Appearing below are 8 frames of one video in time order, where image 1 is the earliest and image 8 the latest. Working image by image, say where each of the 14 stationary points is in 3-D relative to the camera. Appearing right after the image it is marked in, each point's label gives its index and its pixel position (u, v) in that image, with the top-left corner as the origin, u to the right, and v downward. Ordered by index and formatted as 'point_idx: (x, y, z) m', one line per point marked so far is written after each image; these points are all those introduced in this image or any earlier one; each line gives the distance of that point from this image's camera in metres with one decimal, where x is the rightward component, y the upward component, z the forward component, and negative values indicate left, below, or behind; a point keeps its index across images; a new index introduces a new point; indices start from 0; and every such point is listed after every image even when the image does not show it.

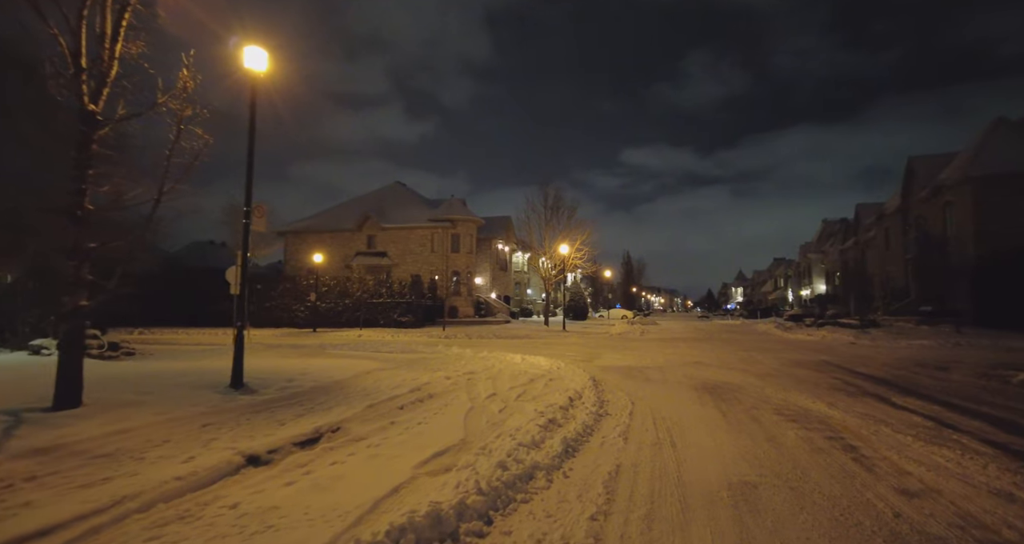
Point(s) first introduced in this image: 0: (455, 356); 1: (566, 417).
0: (-2.0, -3.0, +17.5) m
1: (+0.8, -2.2, +7.3) m
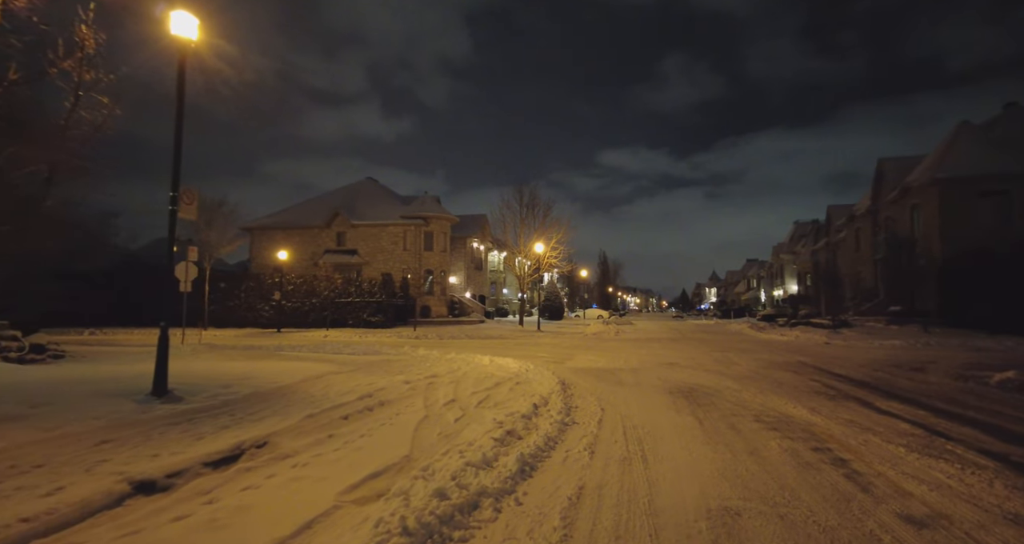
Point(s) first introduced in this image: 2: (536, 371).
0: (-3.0, -2.9, +16.6) m
1: (+0.2, -2.1, +6.5) m
2: (+0.6, -2.5, +12.7) m
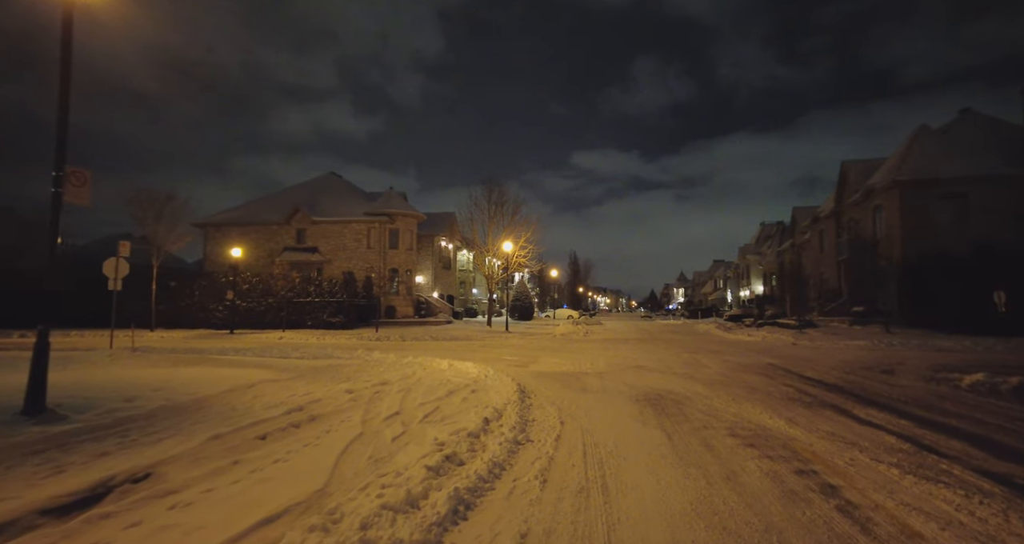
0: (-4.3, -2.8, +15.5) m
1: (-0.5, -2.0, +5.6) m
2: (-0.4, -2.5, +11.8) m
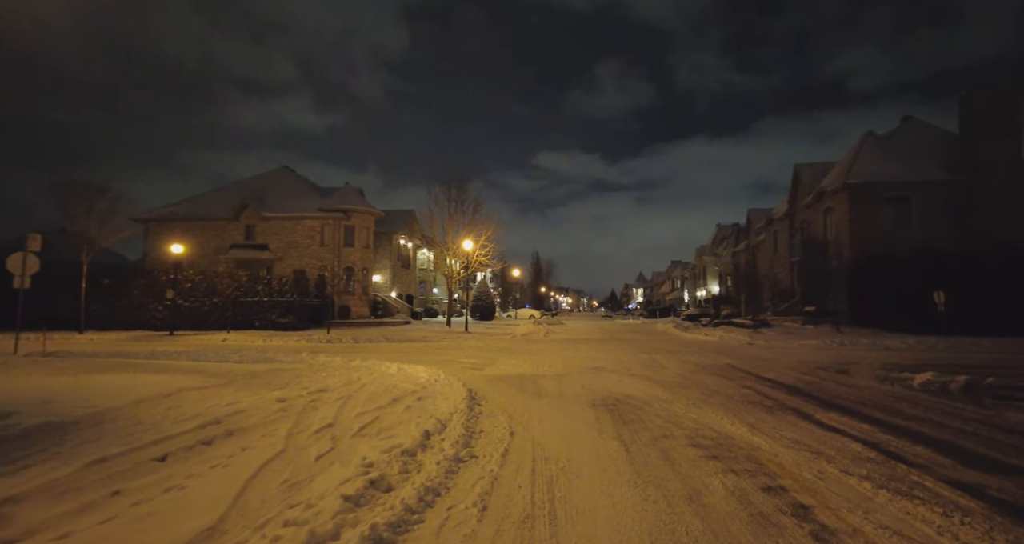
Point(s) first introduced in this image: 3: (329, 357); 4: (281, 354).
0: (-5.6, -2.8, +14.5) m
1: (-1.1, -2.0, +4.9) m
2: (-1.5, -2.4, +11.0) m
3: (-6.2, -2.8, +16.5) m
4: (-8.2, -2.9, +17.5) m
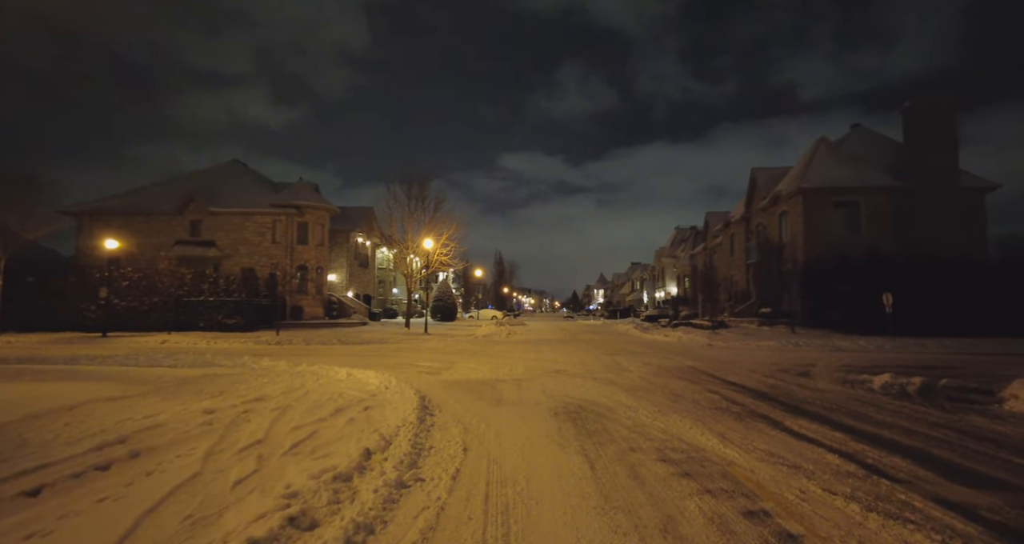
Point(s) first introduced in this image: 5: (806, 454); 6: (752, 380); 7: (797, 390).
0: (-6.7, -2.7, +13.4) m
1: (-1.5, -1.9, +4.1) m
2: (-2.3, -2.4, +10.3) m
3: (-7.5, -2.8, +15.3) m
4: (-9.6, -2.8, +16.2) m
5: (+3.3, -2.0, +5.5) m
6: (+5.7, -2.6, +11.8) m
7: (+5.9, -2.4, +10.1) m
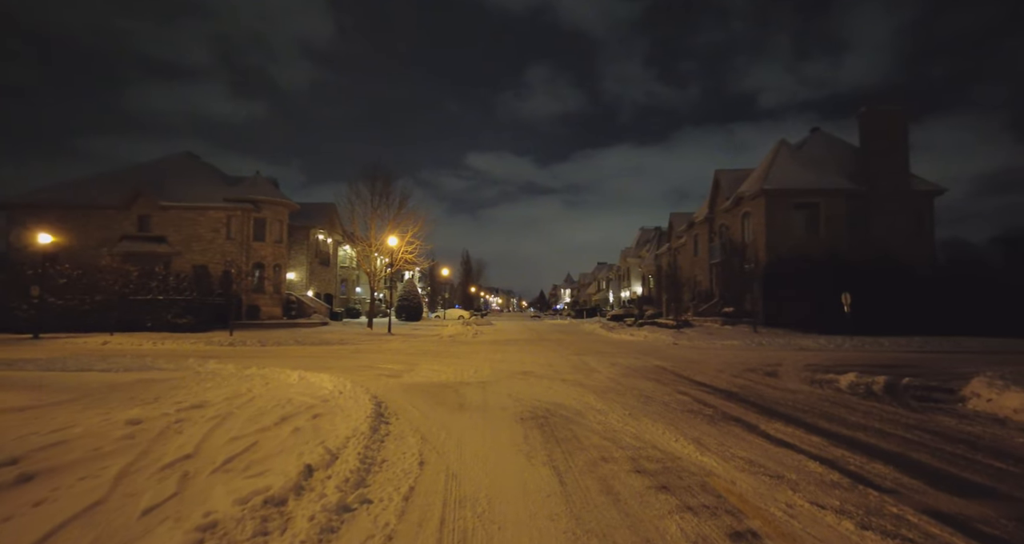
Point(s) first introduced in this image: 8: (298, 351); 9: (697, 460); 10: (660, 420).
0: (-7.6, -2.6, +12.4) m
1: (-1.8, -1.9, +3.5) m
2: (-3.0, -2.3, +9.5) m
3: (-8.5, -2.7, +14.3) m
4: (-10.6, -2.7, +15.0) m
5: (+2.9, -2.0, +5.2) m
6: (+4.9, -2.5, +11.6) m
7: (+5.2, -2.4, +10.0) m
8: (-8.3, -3.1, +19.2) m
9: (+2.0, -2.0, +5.3) m
10: (+2.2, -2.2, +7.3) m
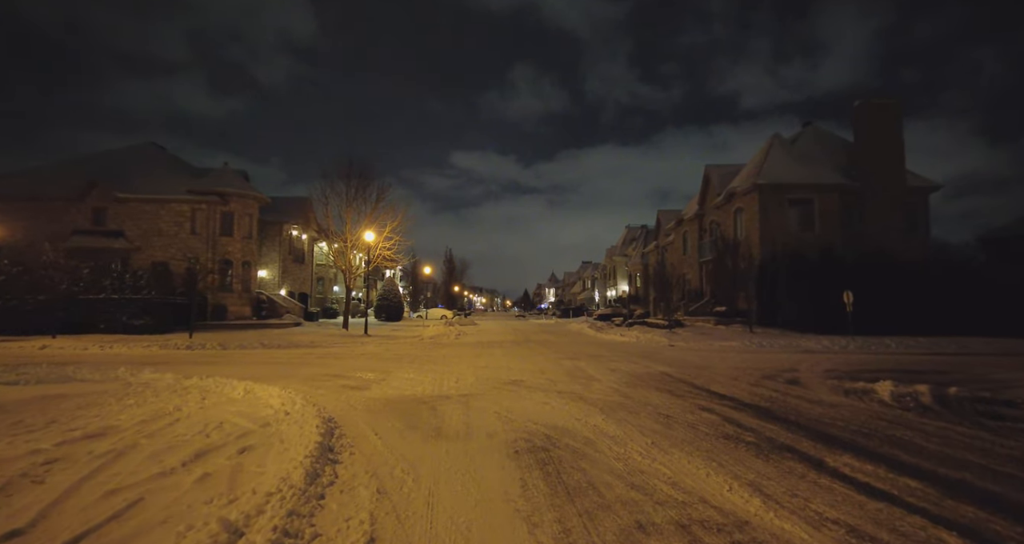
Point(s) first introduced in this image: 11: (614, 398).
0: (-7.9, -2.5, +10.4) m
1: (-1.8, -1.7, +1.7) m
2: (-3.2, -2.2, +7.7) m
3: (-8.8, -2.5, +12.3) m
4: (-11.0, -2.6, +12.9) m
5: (+2.9, -1.9, +3.6) m
6: (+4.7, -2.4, +10.0) m
7: (+5.0, -2.3, +8.4) m
8: (-8.8, -2.9, +17.2) m
9: (+2.0, -1.9, +3.6) m
10: (+2.1, -2.1, +5.7) m
11: (+1.9, -2.3, +9.1) m
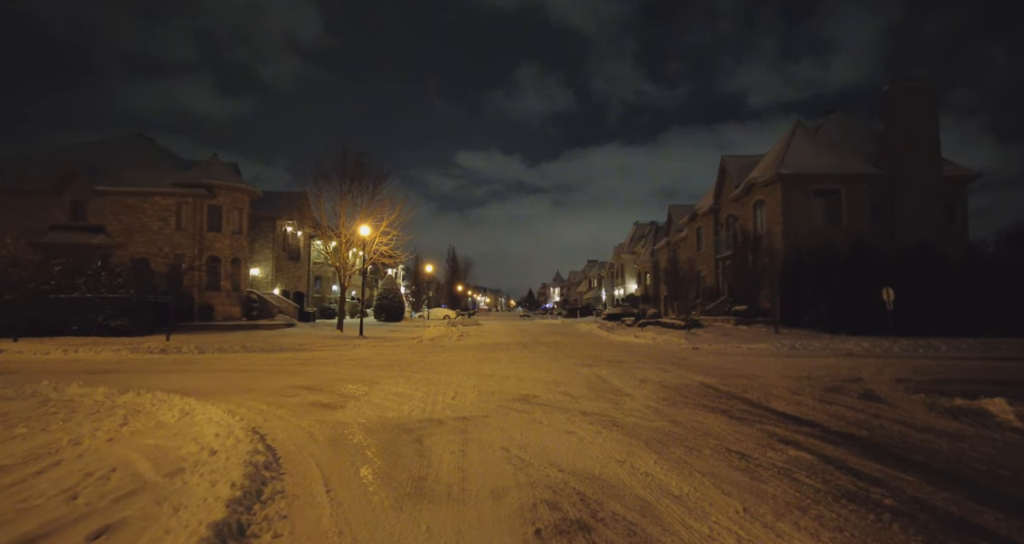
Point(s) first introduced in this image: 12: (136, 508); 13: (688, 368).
0: (-7.7, -2.3, +8.3) m
1: (-1.7, -1.6, -0.4) m
2: (-3.1, -2.0, +5.6) m
3: (-8.6, -2.3, +10.2) m
4: (-10.8, -2.4, +10.8) m
5: (+3.0, -1.7, +1.4) m
6: (+4.8, -2.2, +7.9) m
7: (+5.1, -2.1, +6.2) m
8: (-8.6, -2.8, +15.1) m
9: (+2.1, -1.7, +1.5) m
10: (+2.2, -1.9, +3.5) m
11: (+2.0, -2.1, +6.9) m
12: (-3.0, -1.9, +3.9) m
13: (+4.9, -2.7, +13.6) m
